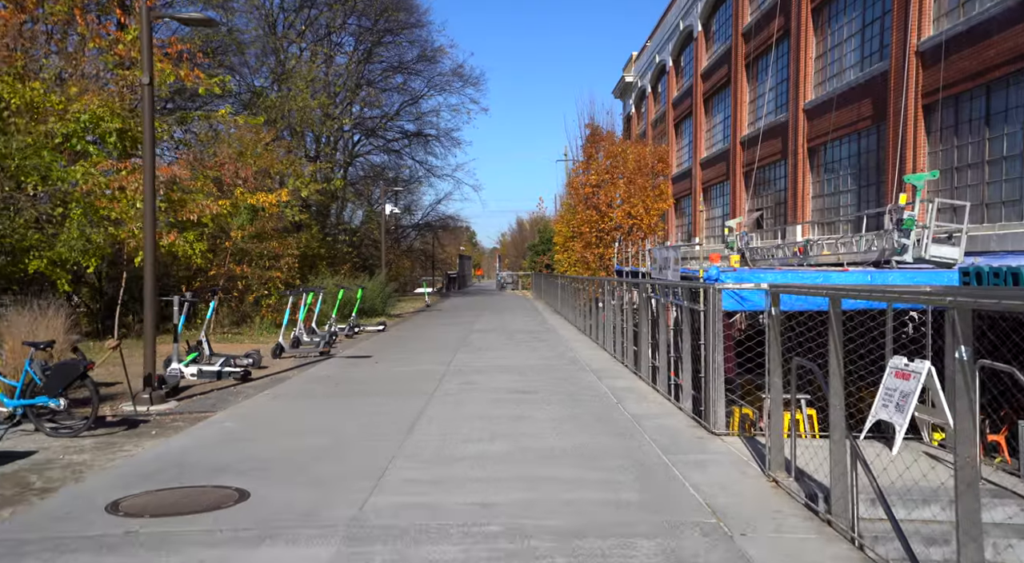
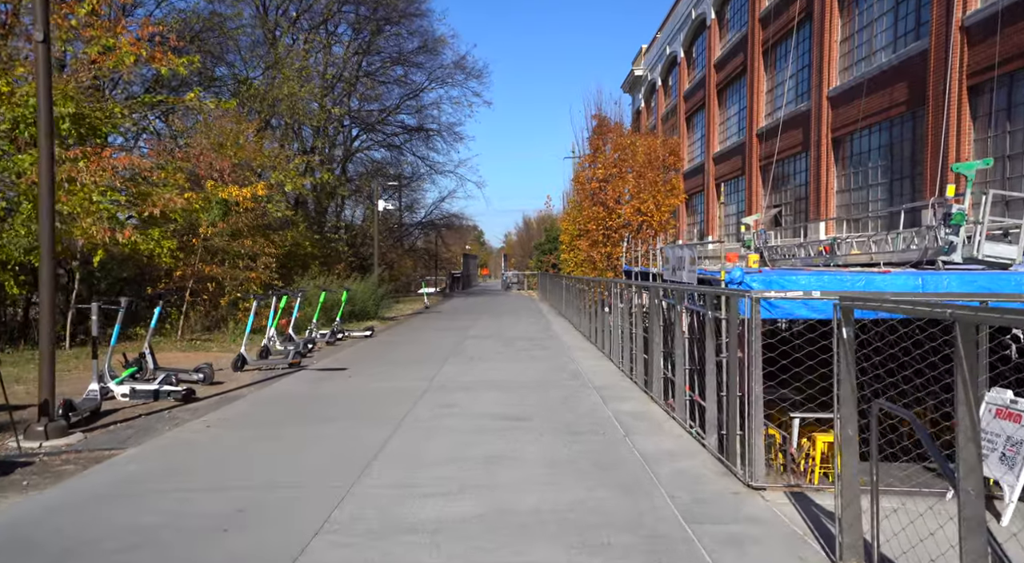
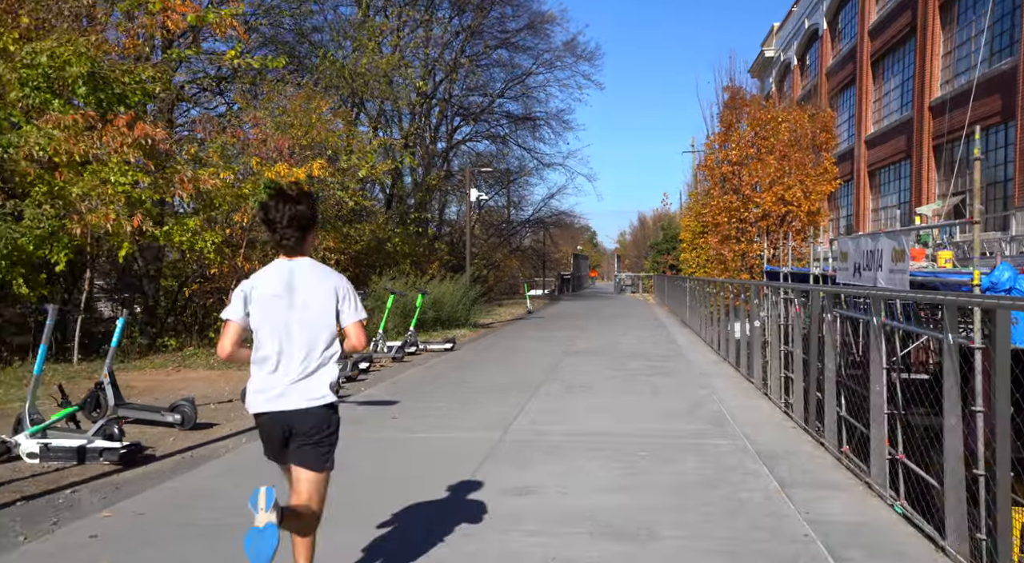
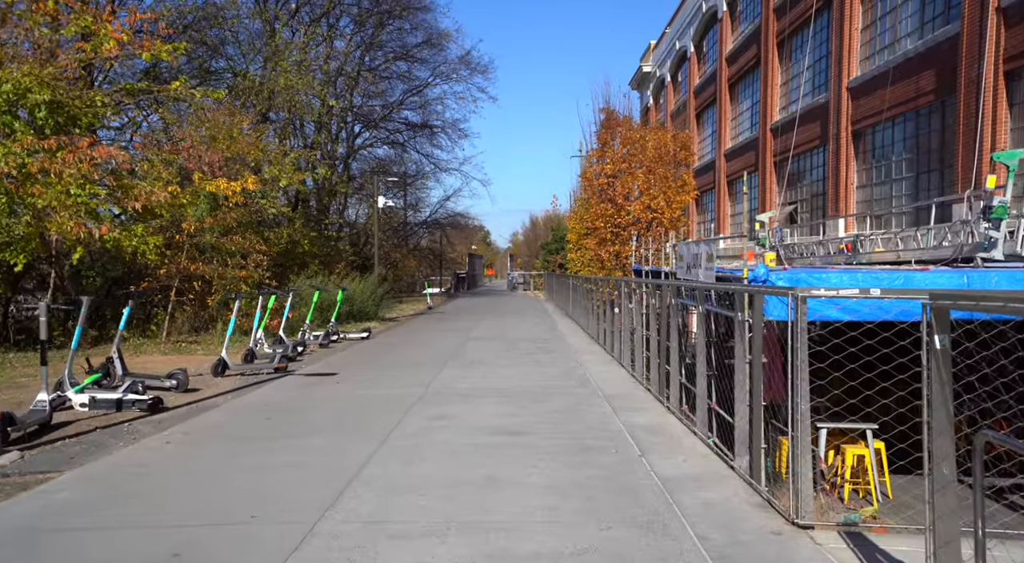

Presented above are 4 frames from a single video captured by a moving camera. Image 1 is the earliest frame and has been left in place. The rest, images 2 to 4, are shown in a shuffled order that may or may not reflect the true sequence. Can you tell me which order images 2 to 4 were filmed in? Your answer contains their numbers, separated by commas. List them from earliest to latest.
2, 4, 3
